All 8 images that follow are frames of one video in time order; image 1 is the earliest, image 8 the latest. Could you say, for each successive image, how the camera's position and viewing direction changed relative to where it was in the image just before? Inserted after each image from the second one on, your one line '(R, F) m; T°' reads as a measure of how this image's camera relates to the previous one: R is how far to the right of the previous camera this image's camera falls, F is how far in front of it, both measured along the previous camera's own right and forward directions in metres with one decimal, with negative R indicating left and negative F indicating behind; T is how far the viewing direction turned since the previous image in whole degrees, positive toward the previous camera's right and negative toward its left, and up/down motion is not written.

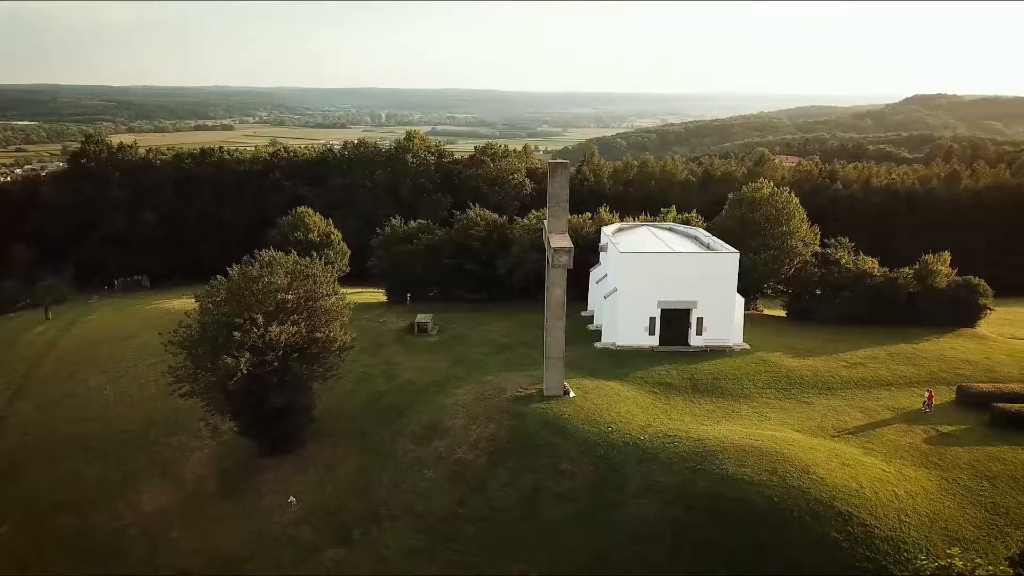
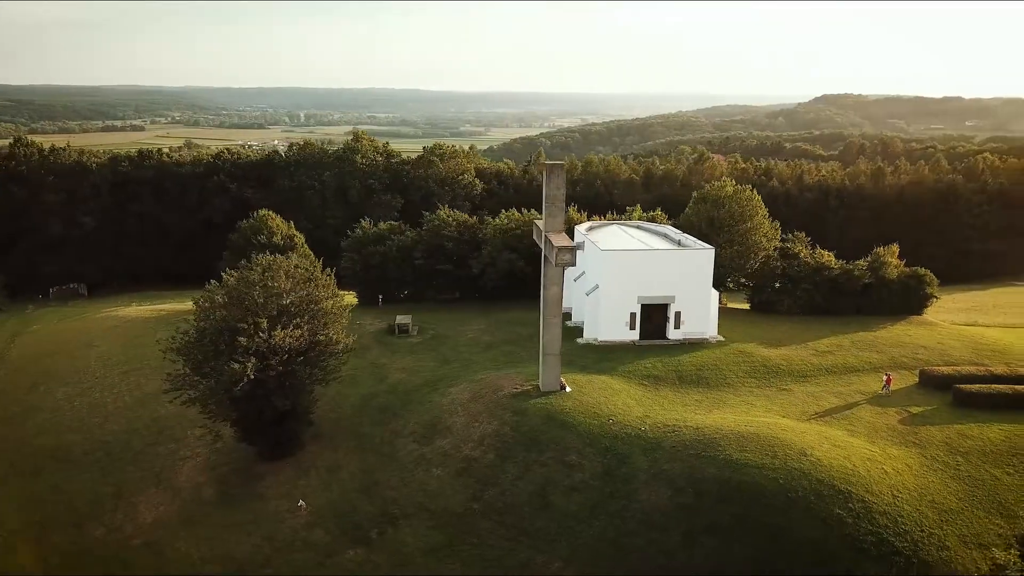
(-2.5, -0.4) m; +5°
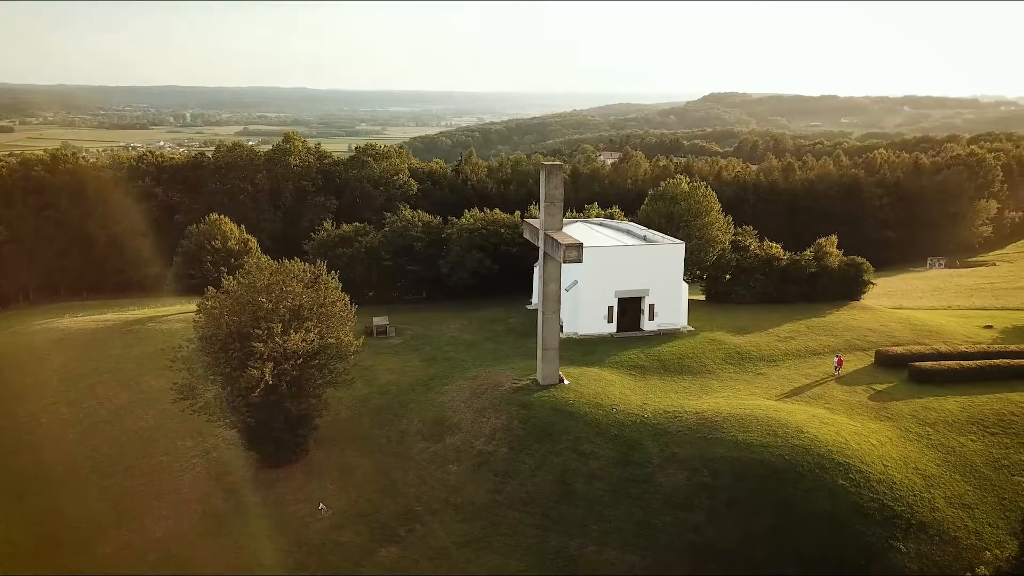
(-3.5, -0.5) m; +7°
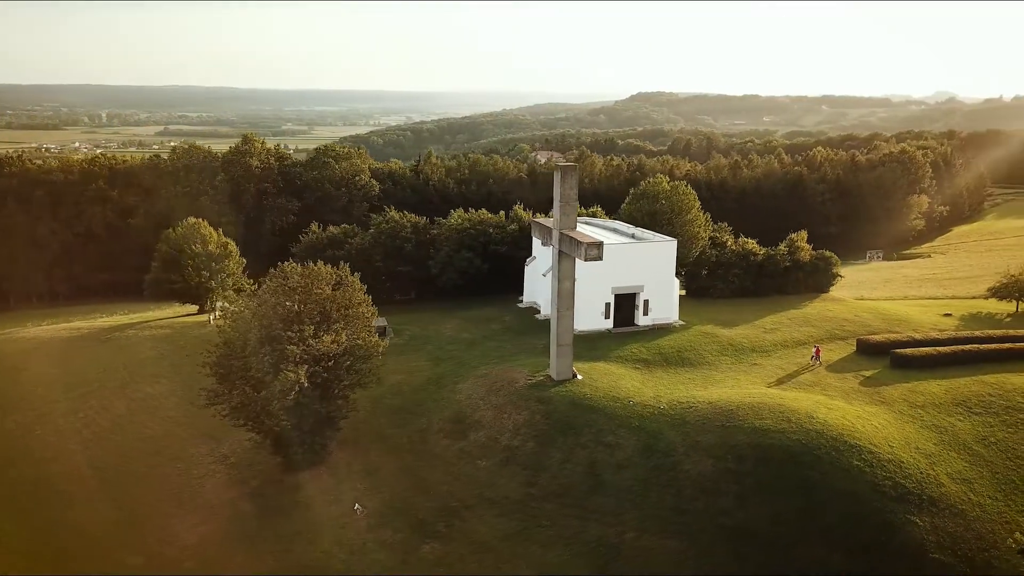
(-3.0, -0.5) m; +5°
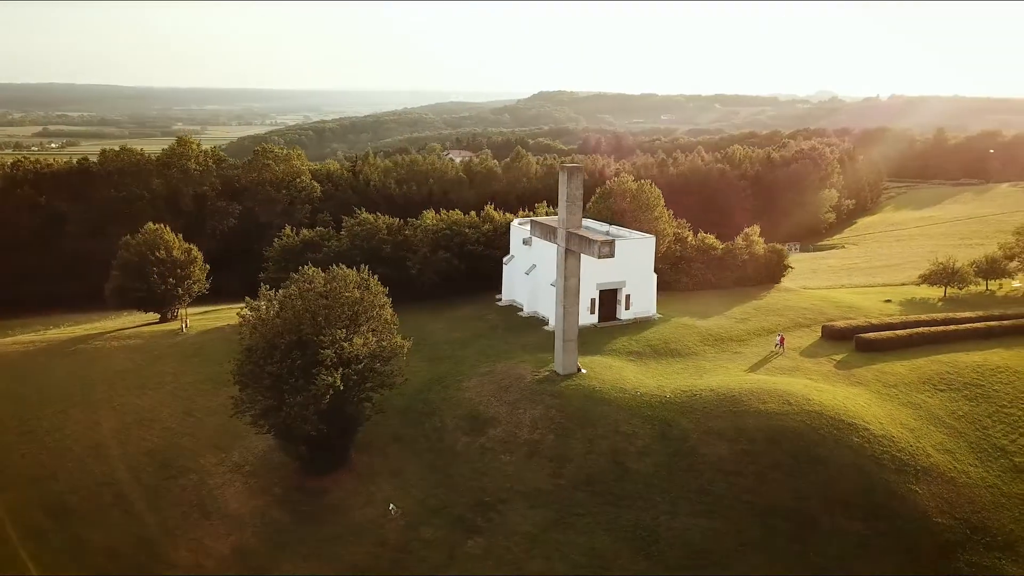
(-3.8, -0.5) m; +7°
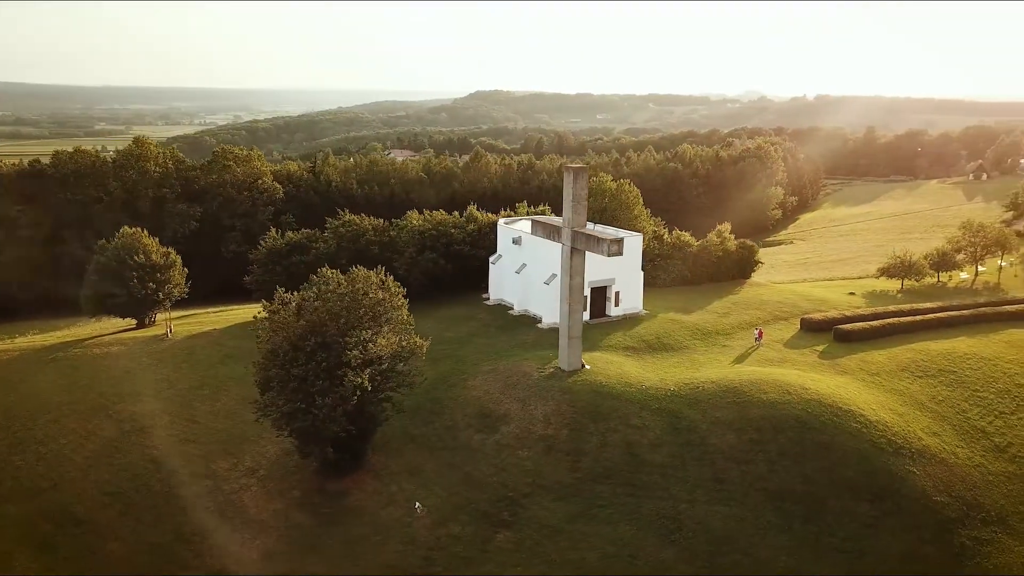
(-2.6, -0.4) m; +4°
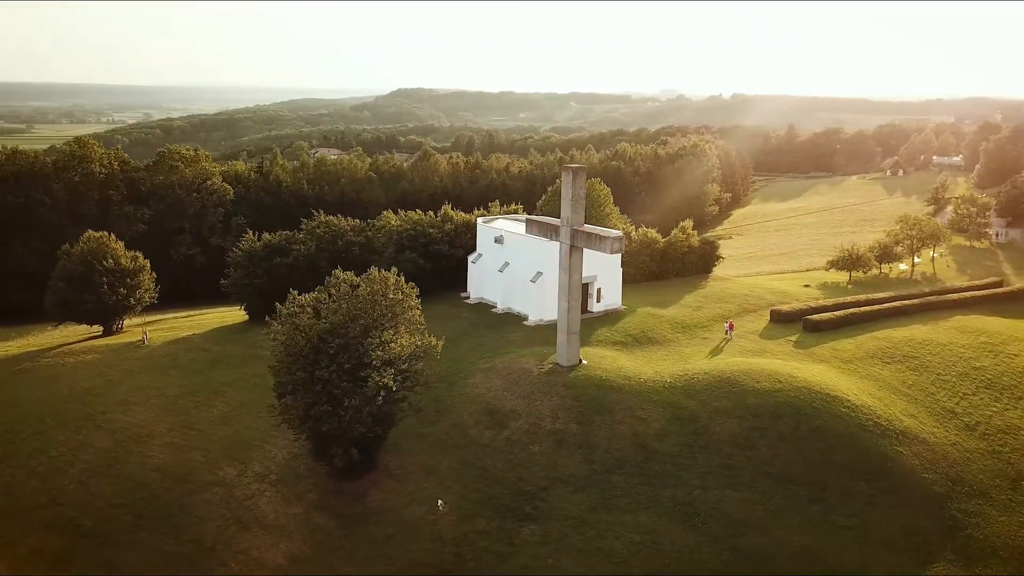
(-2.9, -0.3) m; +5°
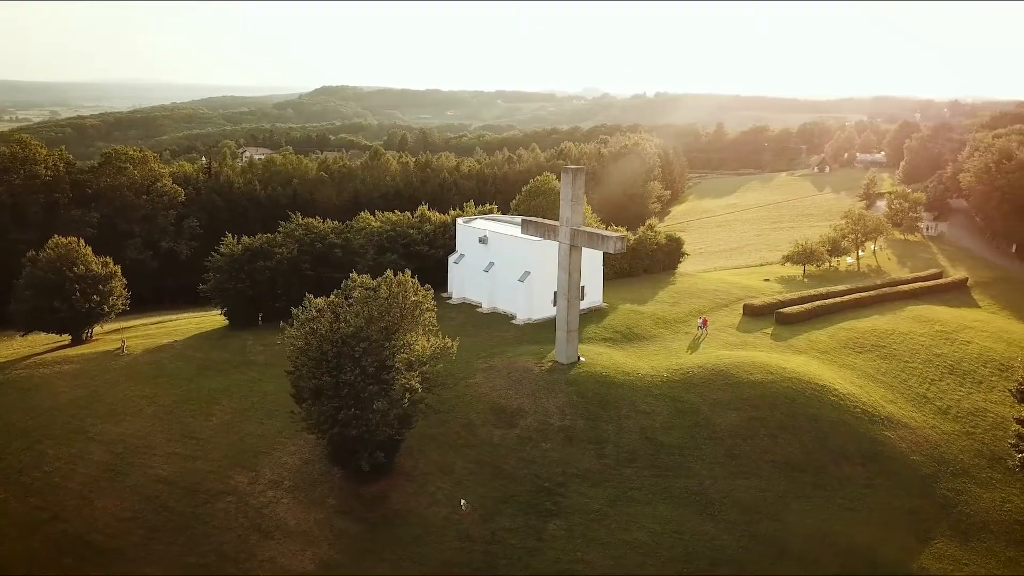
(-2.9, -0.3) m; +5°
